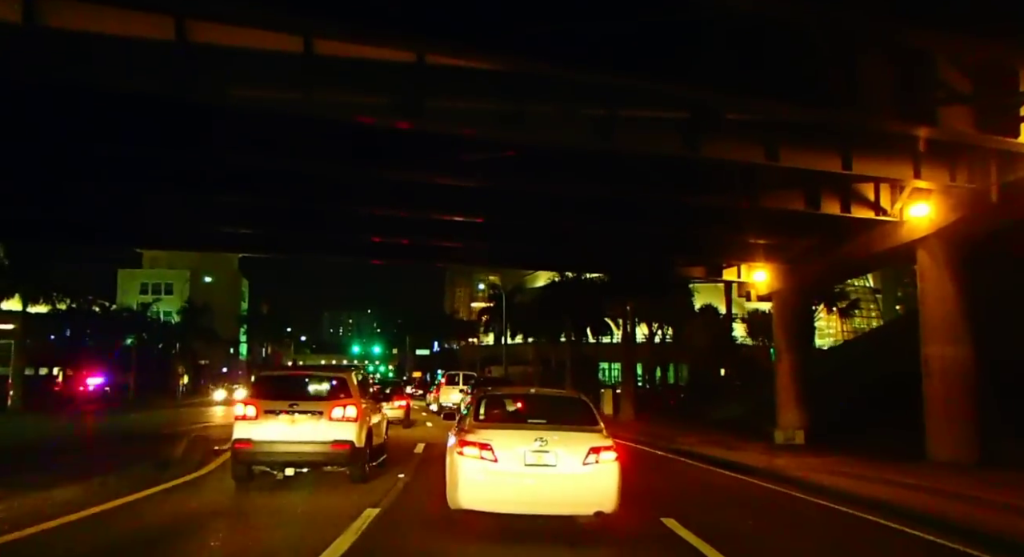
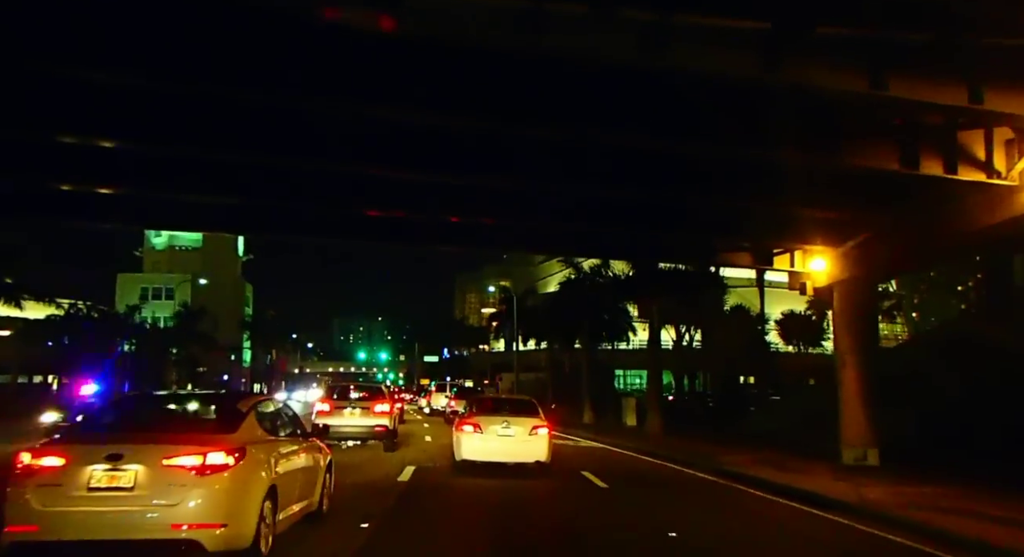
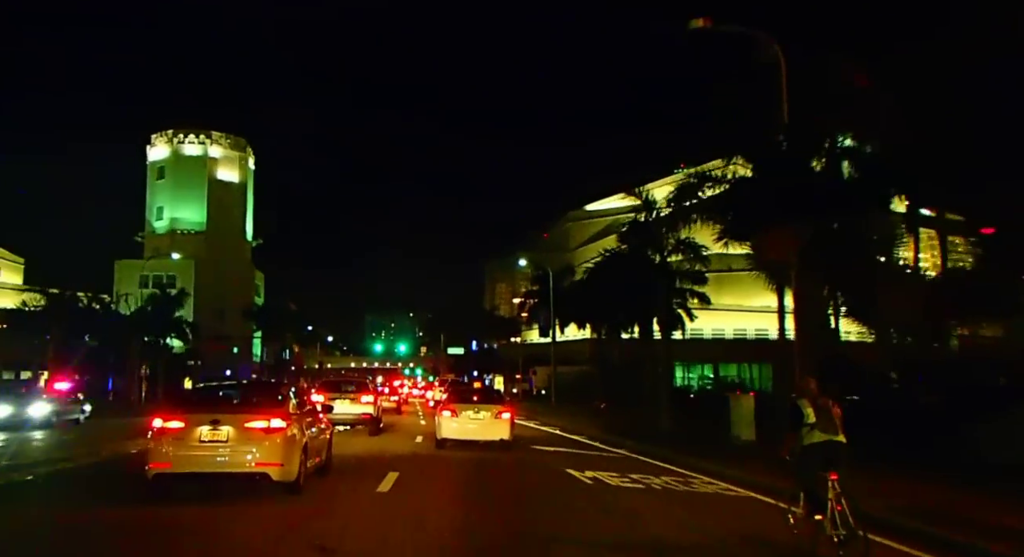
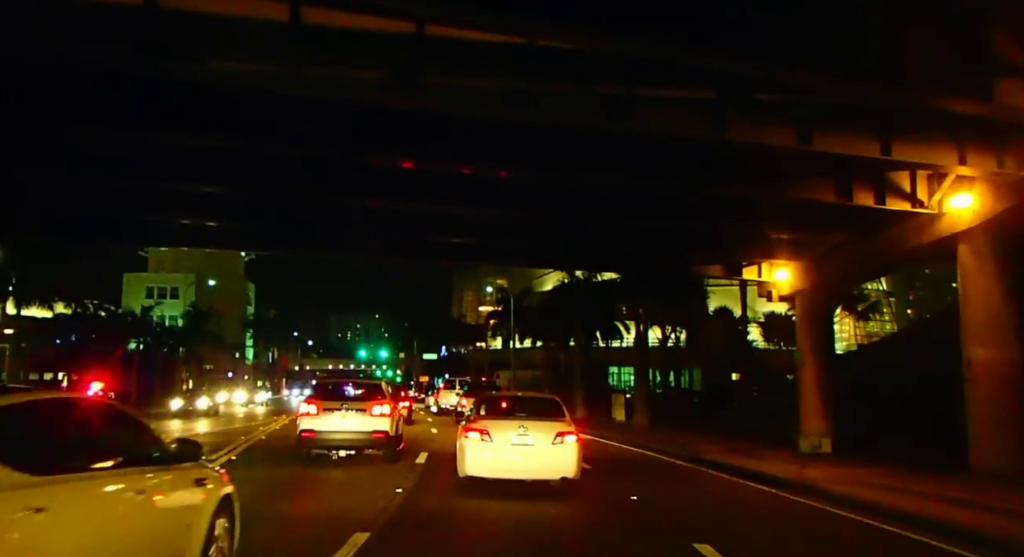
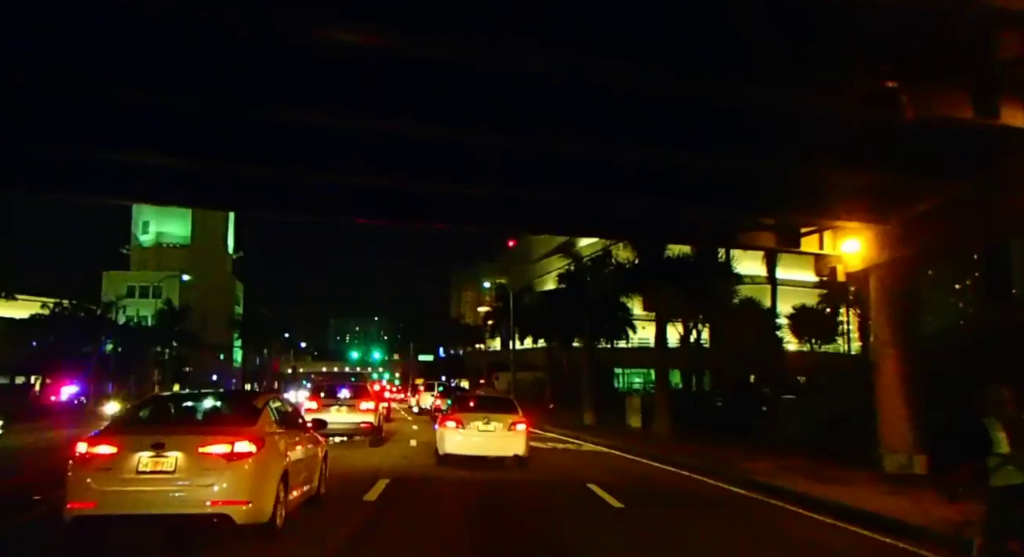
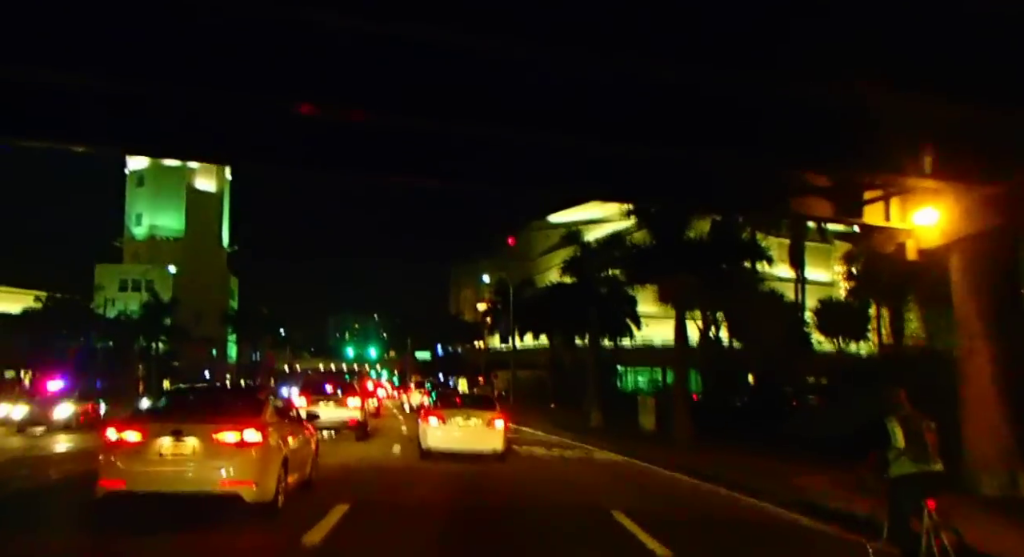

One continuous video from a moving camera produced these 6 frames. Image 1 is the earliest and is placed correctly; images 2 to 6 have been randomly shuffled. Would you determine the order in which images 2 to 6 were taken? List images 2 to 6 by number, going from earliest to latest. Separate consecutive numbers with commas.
4, 2, 5, 6, 3
